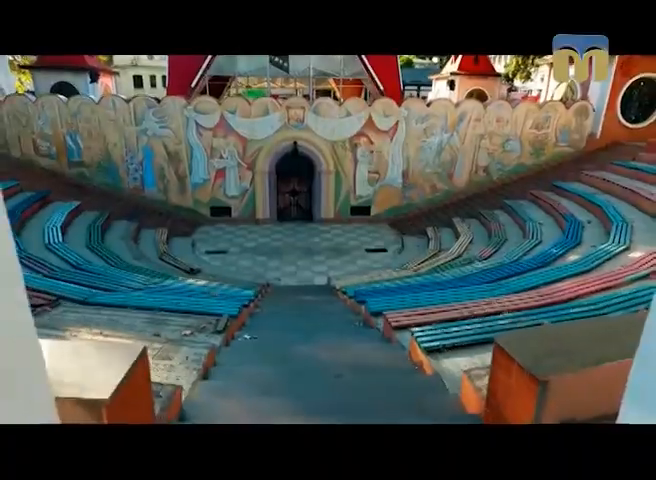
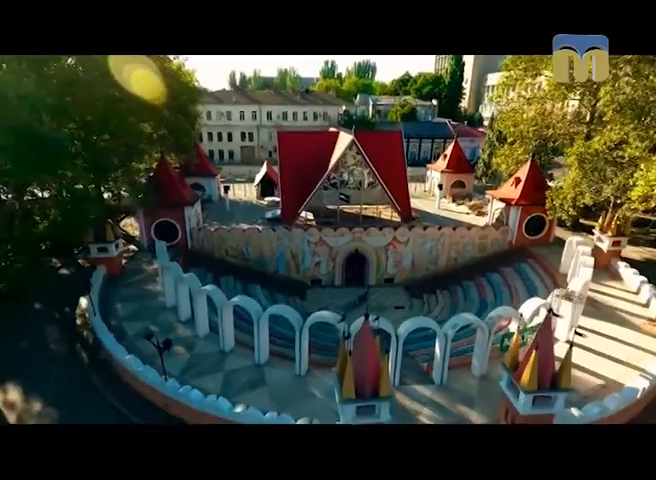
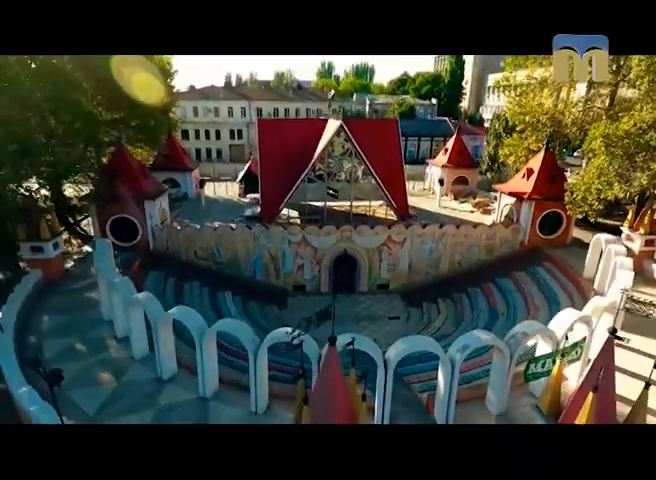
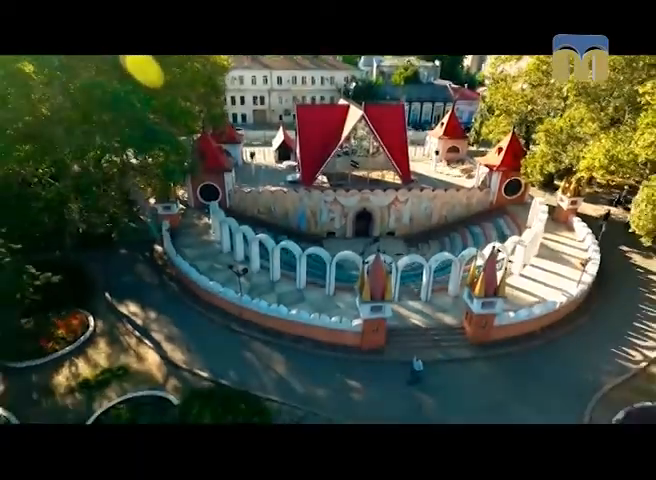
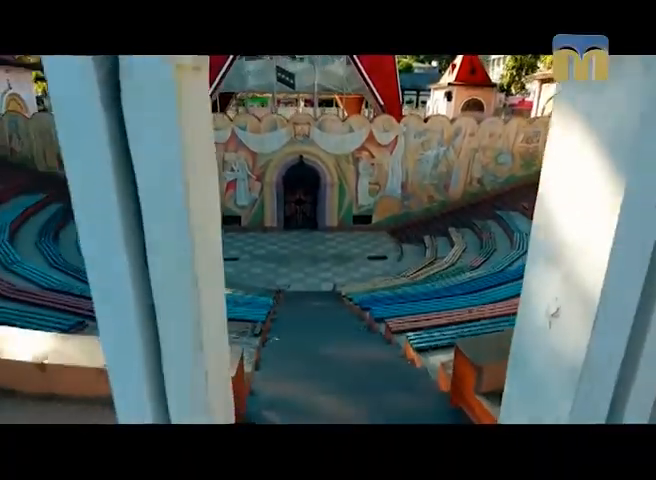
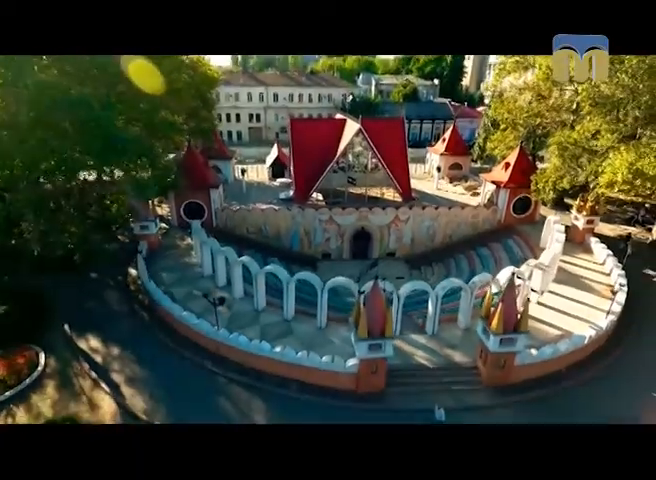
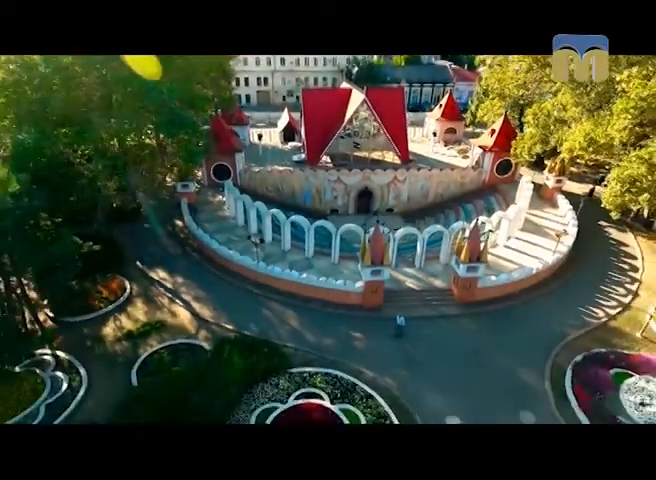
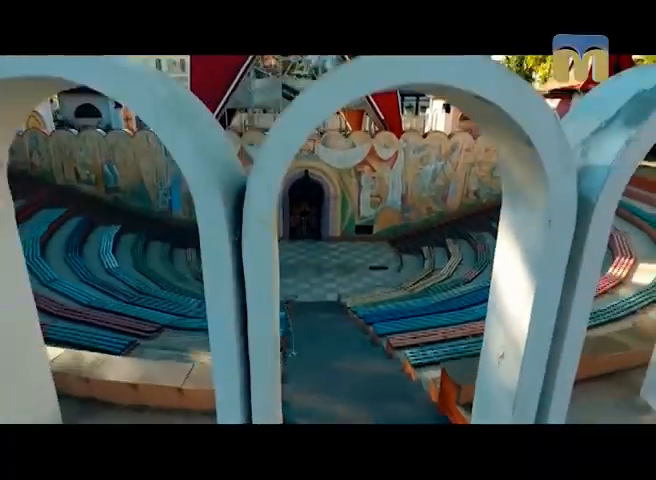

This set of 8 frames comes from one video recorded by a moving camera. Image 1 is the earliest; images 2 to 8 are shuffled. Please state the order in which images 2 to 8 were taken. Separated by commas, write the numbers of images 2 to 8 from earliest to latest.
5, 8, 3, 2, 6, 4, 7
